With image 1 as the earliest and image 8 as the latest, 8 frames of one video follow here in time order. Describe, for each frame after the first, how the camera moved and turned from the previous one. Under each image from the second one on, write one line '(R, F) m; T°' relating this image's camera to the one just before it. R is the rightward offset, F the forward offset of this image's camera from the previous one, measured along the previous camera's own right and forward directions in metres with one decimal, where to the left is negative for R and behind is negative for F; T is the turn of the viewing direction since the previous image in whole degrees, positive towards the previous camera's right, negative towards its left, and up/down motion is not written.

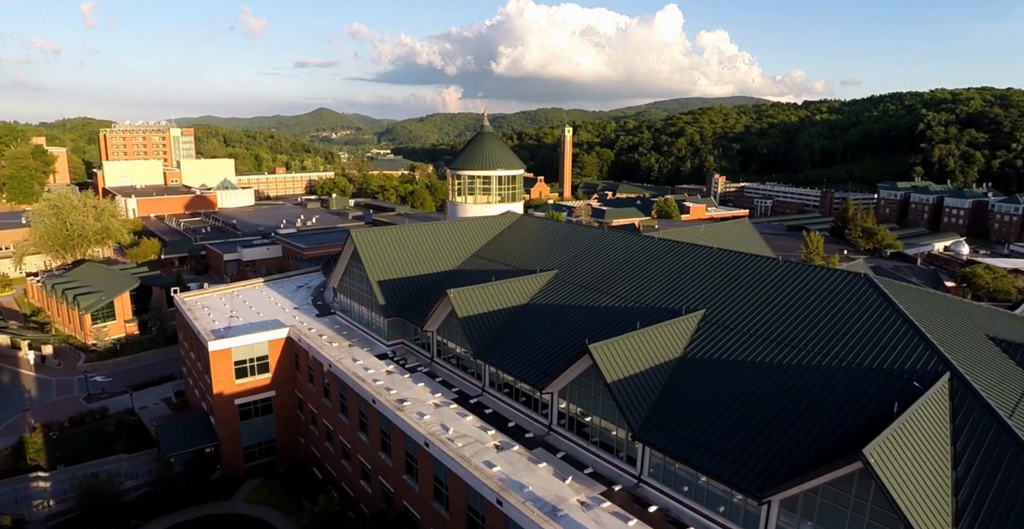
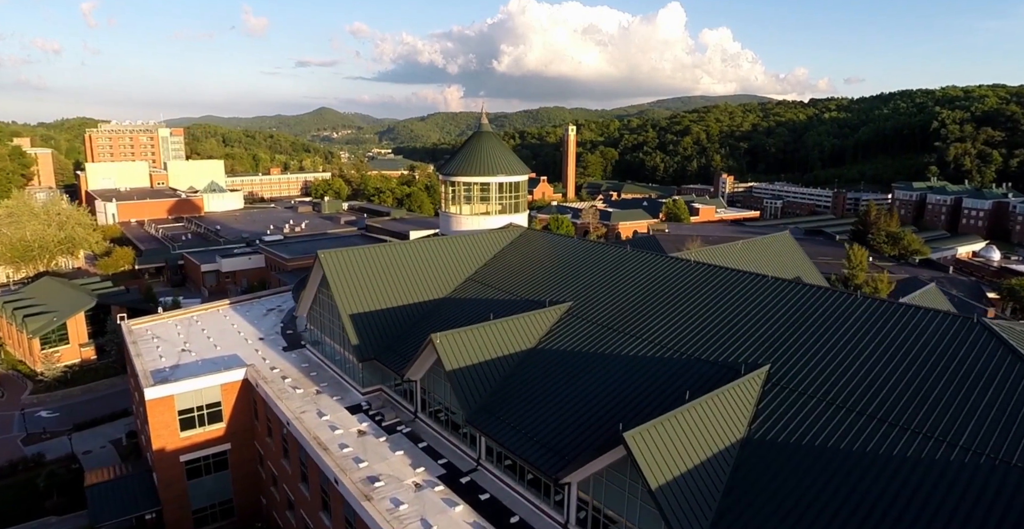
(0.0, +3.5) m; 0°
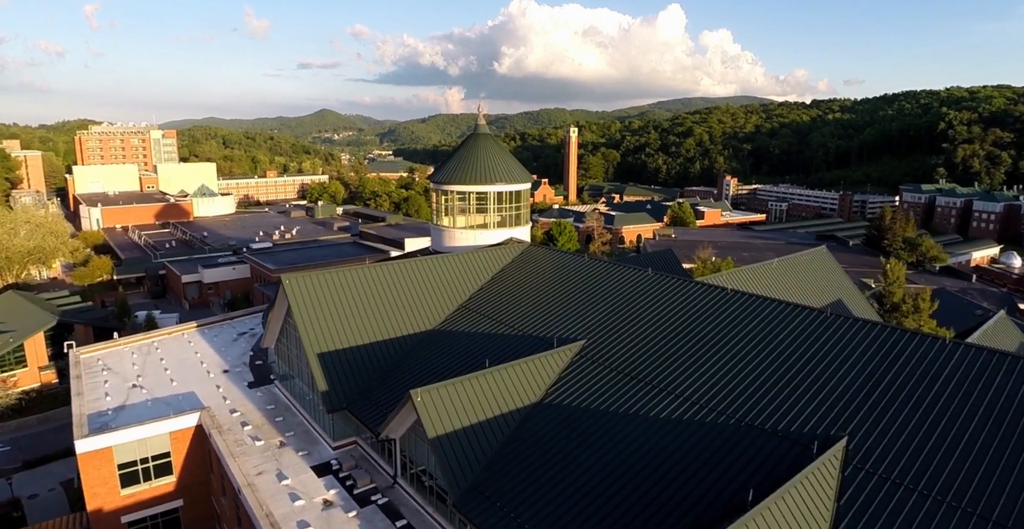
(0.0, +2.5) m; 0°
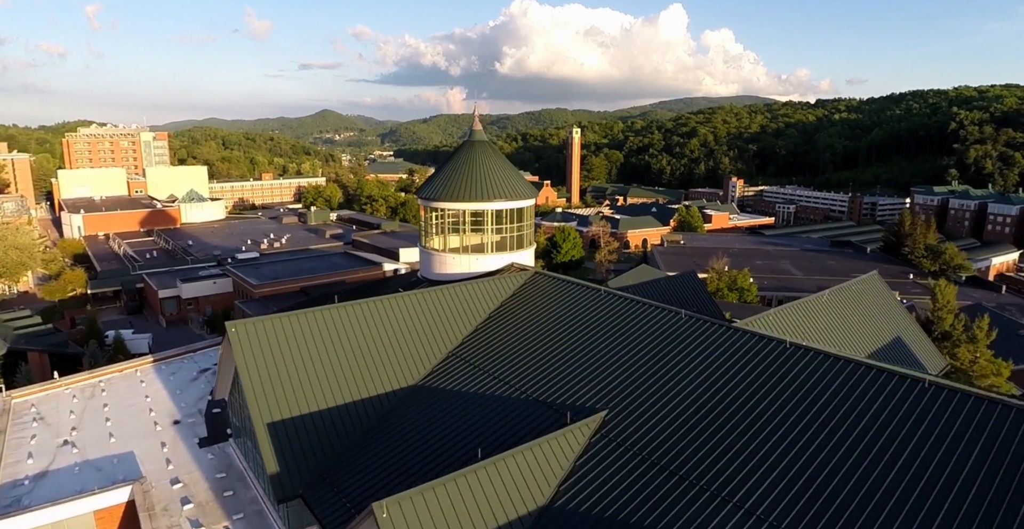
(0.0, +2.6) m; 0°
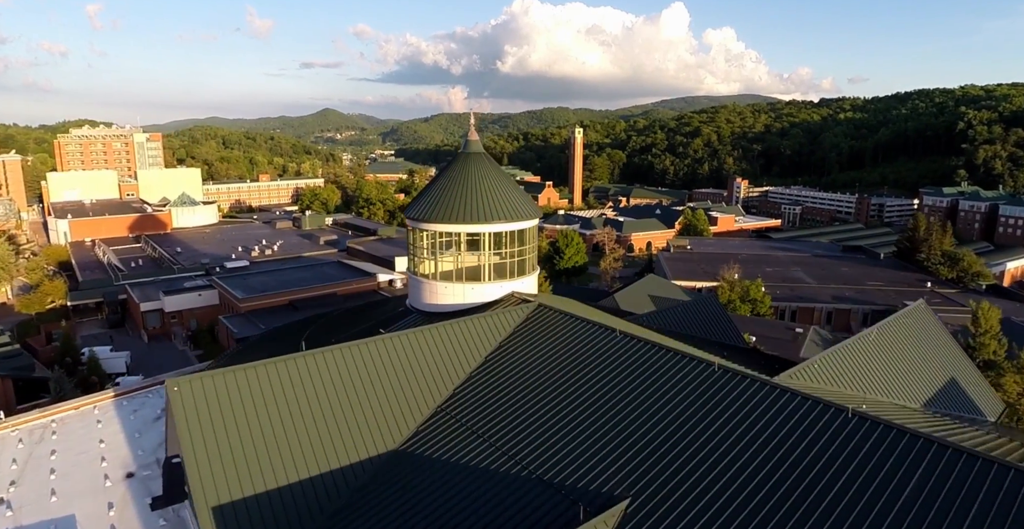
(0.0, +1.8) m; 0°
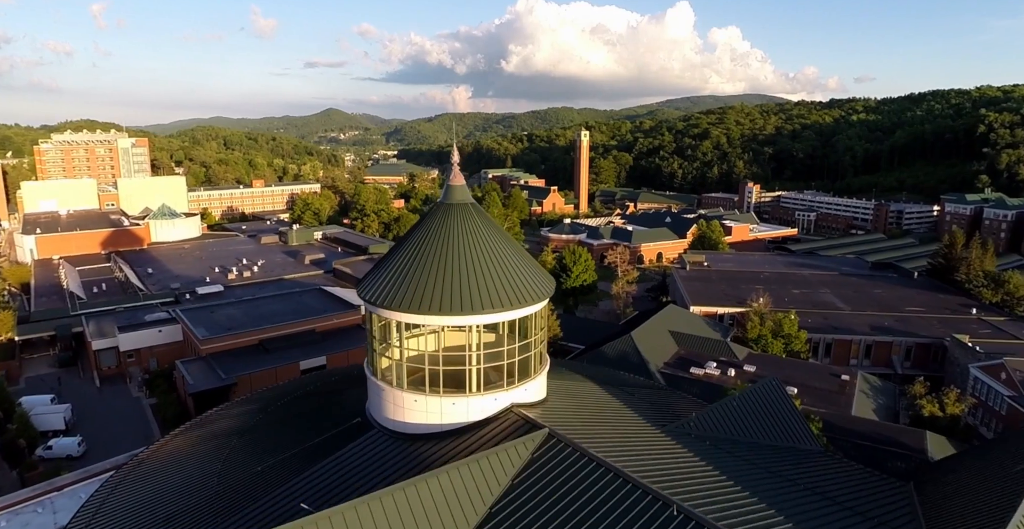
(+0.1, +4.1) m; 0°
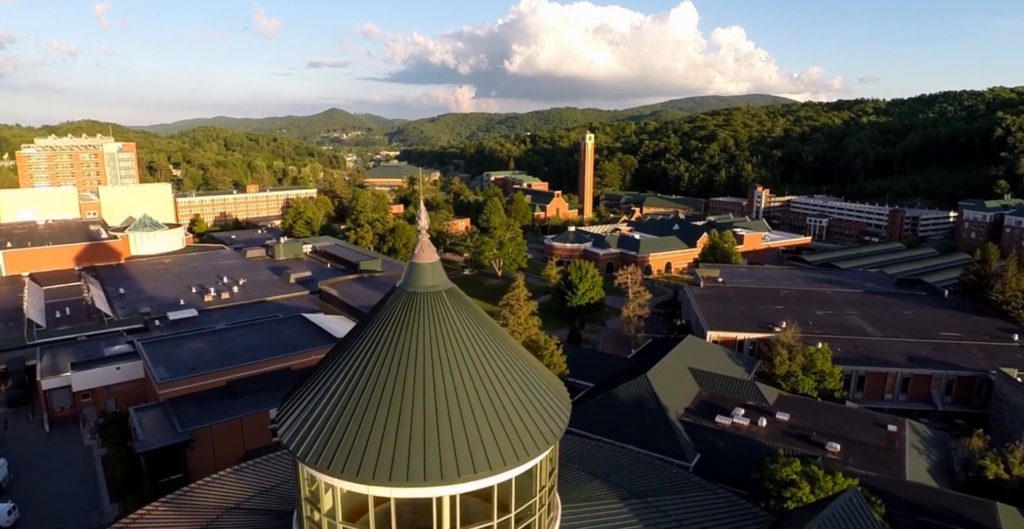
(+0.1, +3.3) m; 0°
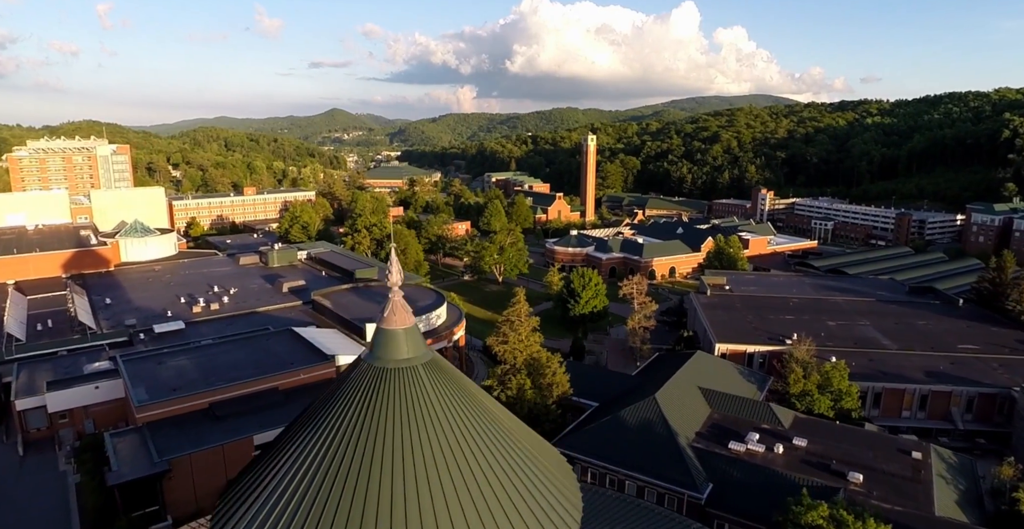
(0.0, +1.4) m; 0°
